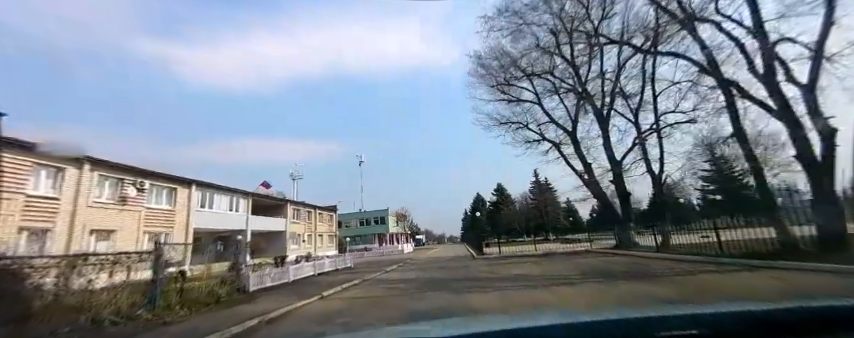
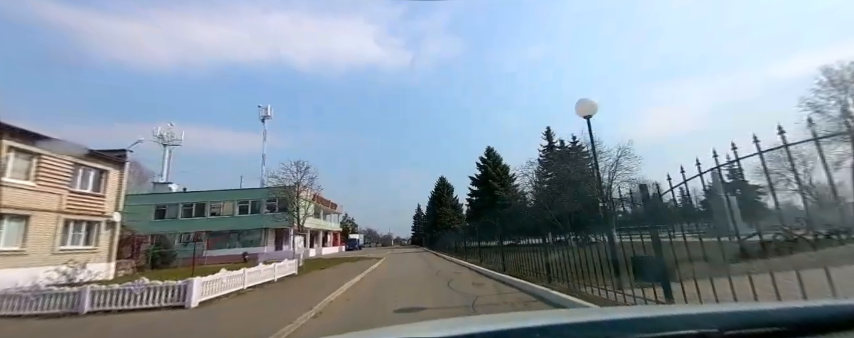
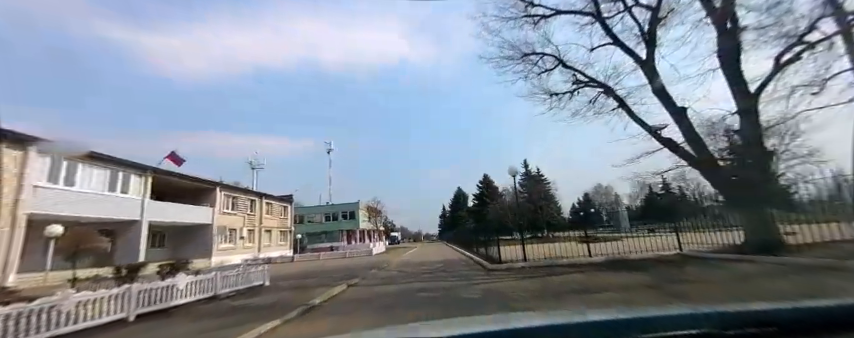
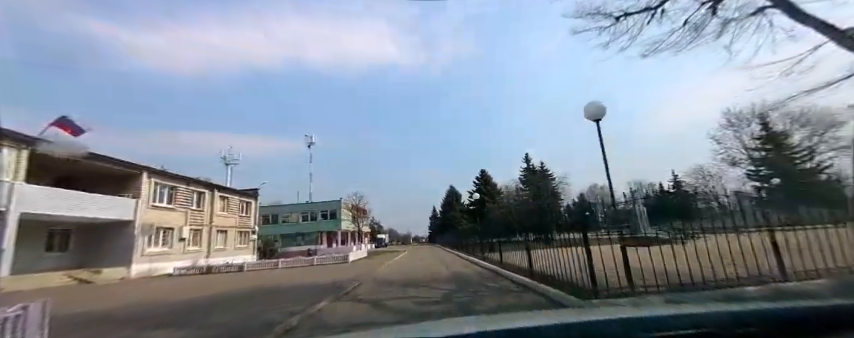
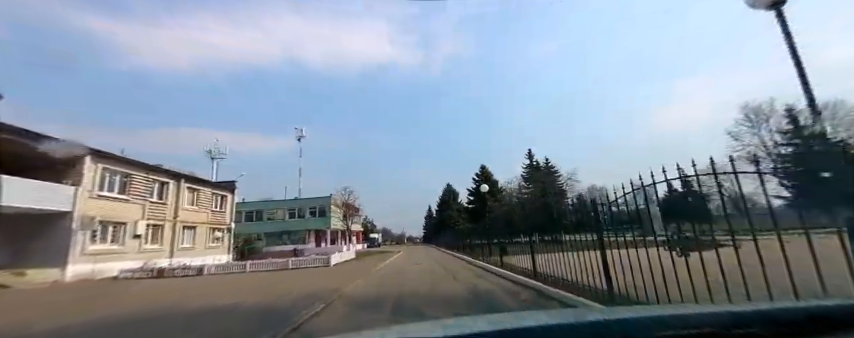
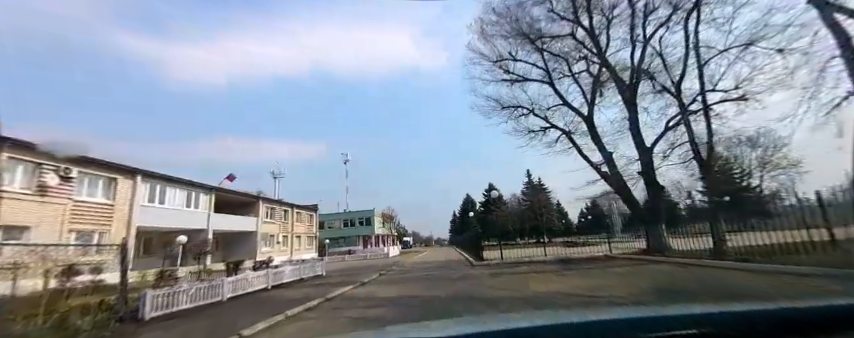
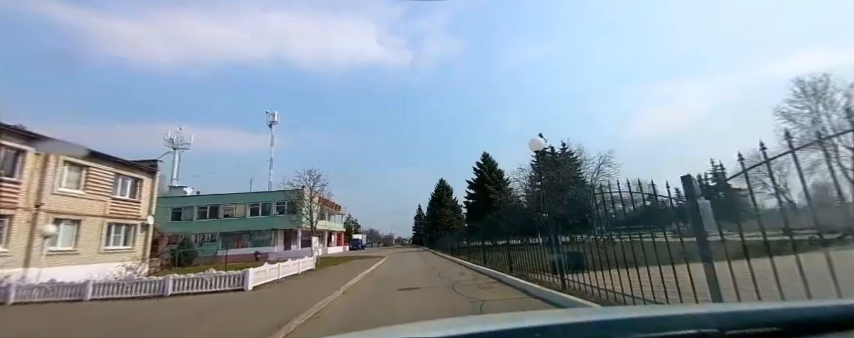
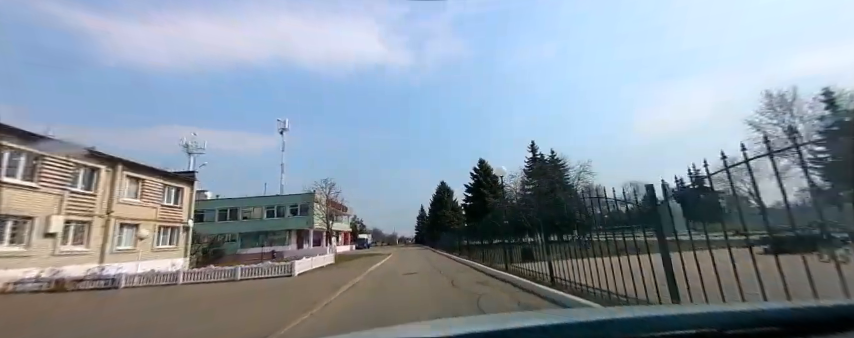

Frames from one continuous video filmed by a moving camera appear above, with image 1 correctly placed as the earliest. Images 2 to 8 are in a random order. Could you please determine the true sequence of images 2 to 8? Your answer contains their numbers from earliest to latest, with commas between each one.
6, 3, 4, 5, 8, 7, 2
